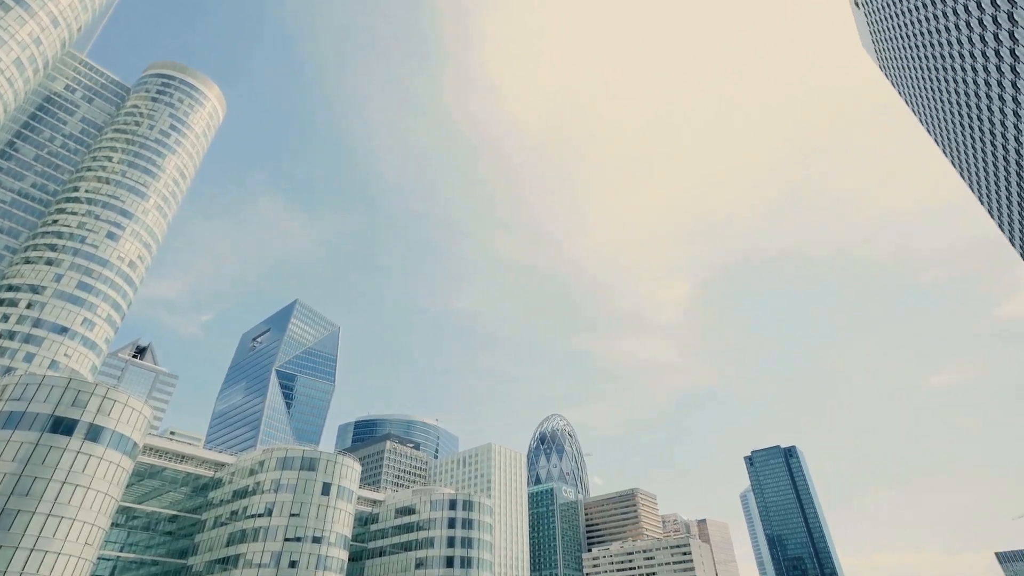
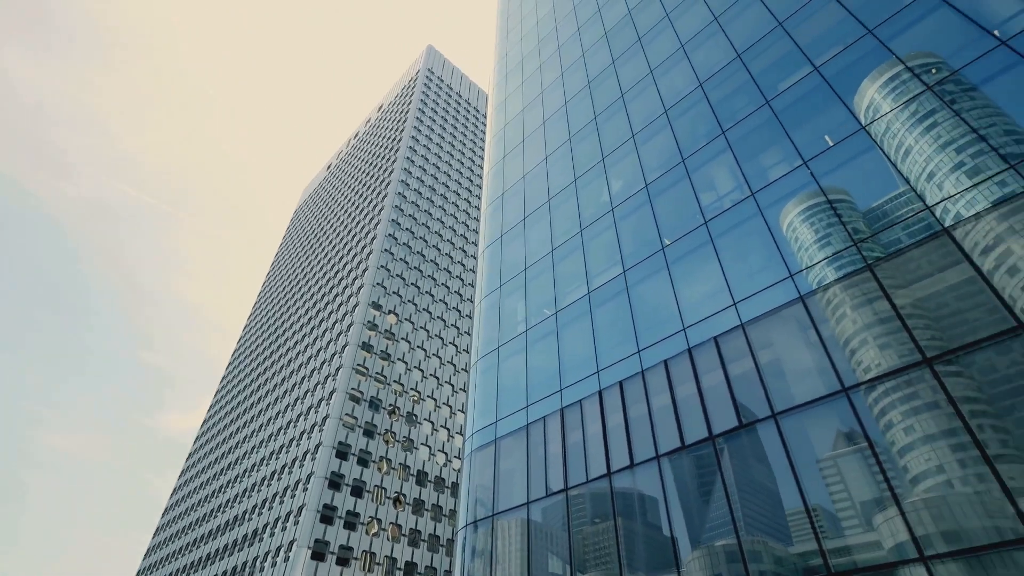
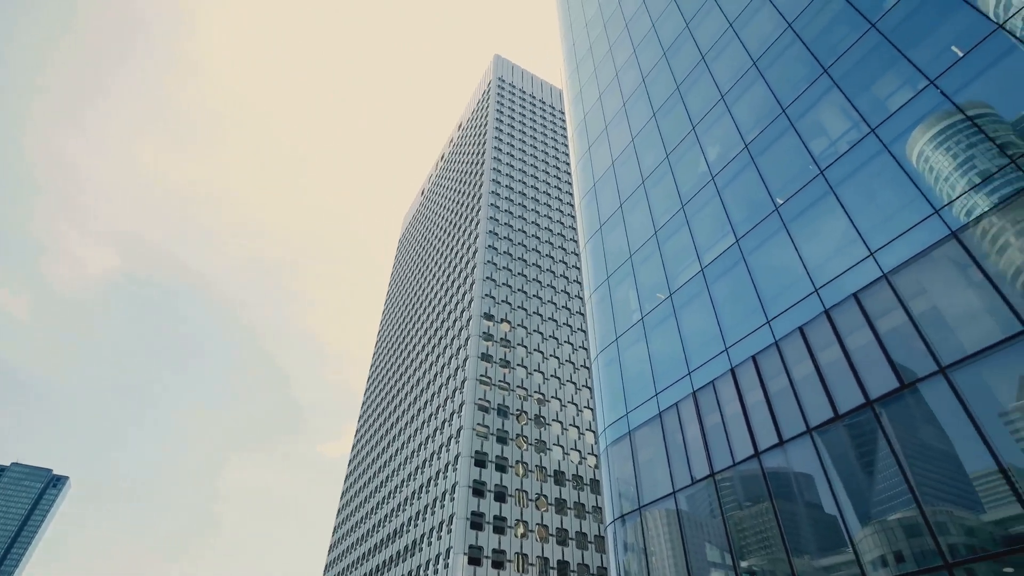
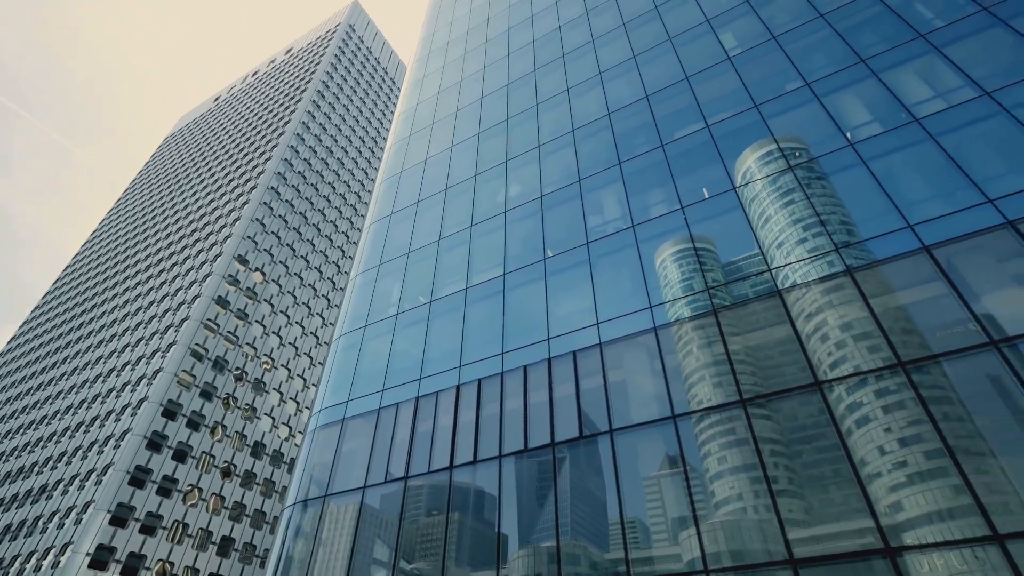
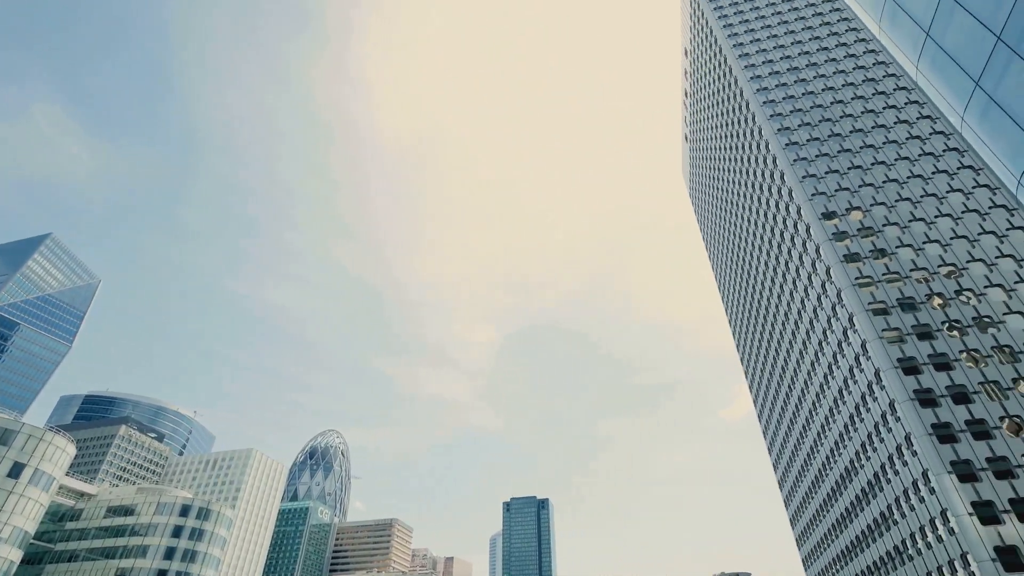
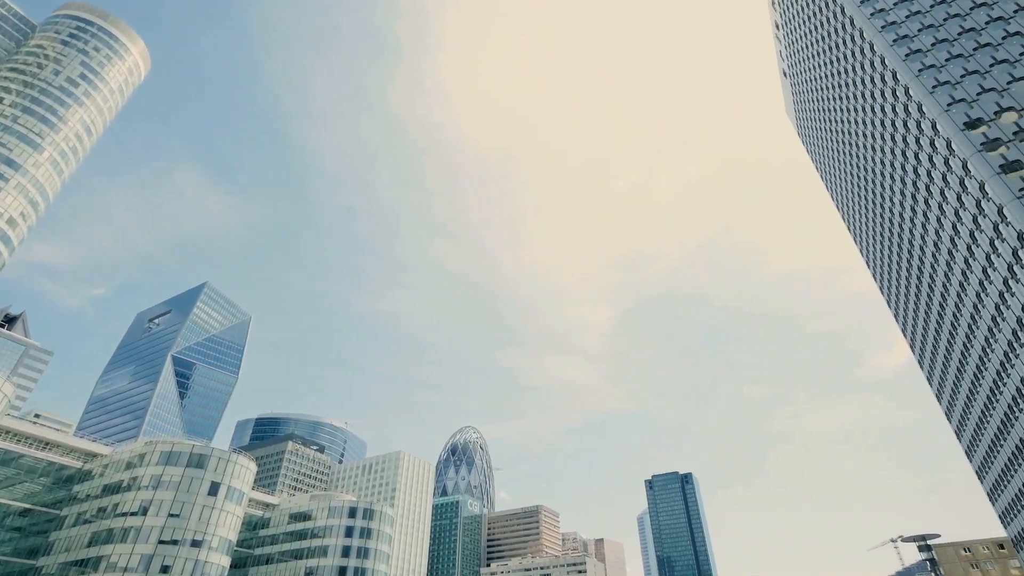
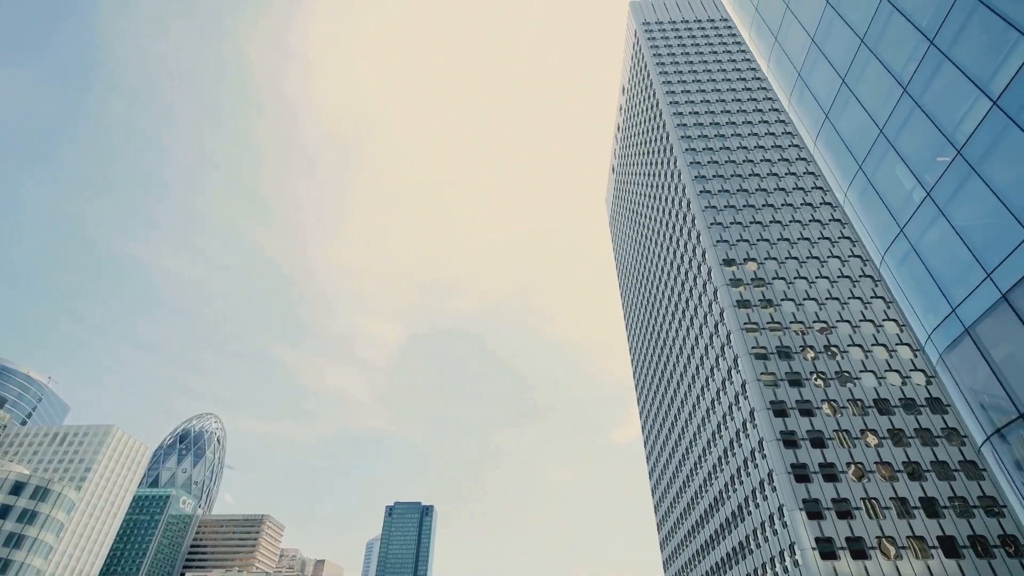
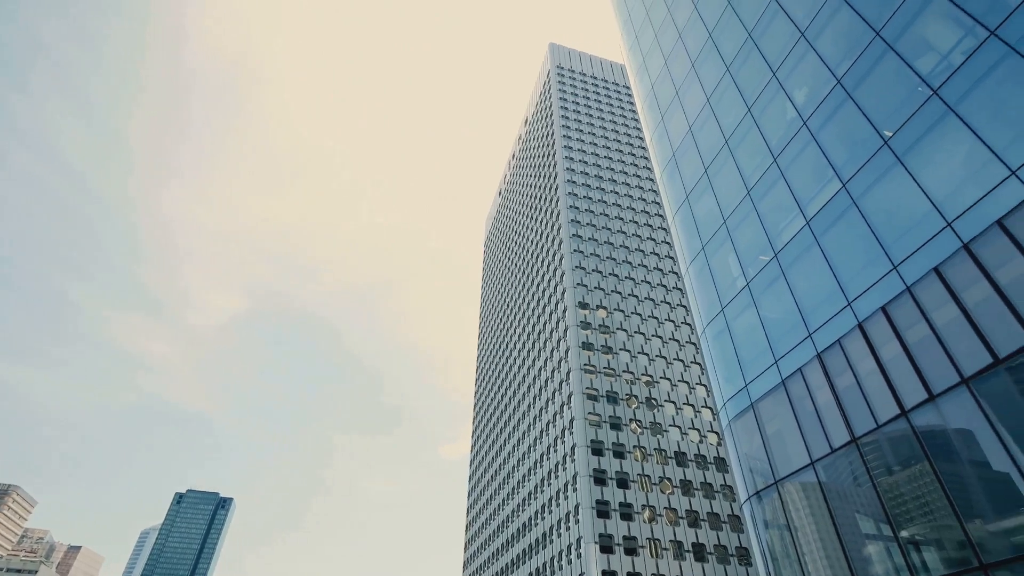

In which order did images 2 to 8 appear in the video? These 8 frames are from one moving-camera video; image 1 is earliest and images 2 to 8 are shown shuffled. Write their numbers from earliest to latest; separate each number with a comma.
6, 5, 7, 8, 3, 2, 4
